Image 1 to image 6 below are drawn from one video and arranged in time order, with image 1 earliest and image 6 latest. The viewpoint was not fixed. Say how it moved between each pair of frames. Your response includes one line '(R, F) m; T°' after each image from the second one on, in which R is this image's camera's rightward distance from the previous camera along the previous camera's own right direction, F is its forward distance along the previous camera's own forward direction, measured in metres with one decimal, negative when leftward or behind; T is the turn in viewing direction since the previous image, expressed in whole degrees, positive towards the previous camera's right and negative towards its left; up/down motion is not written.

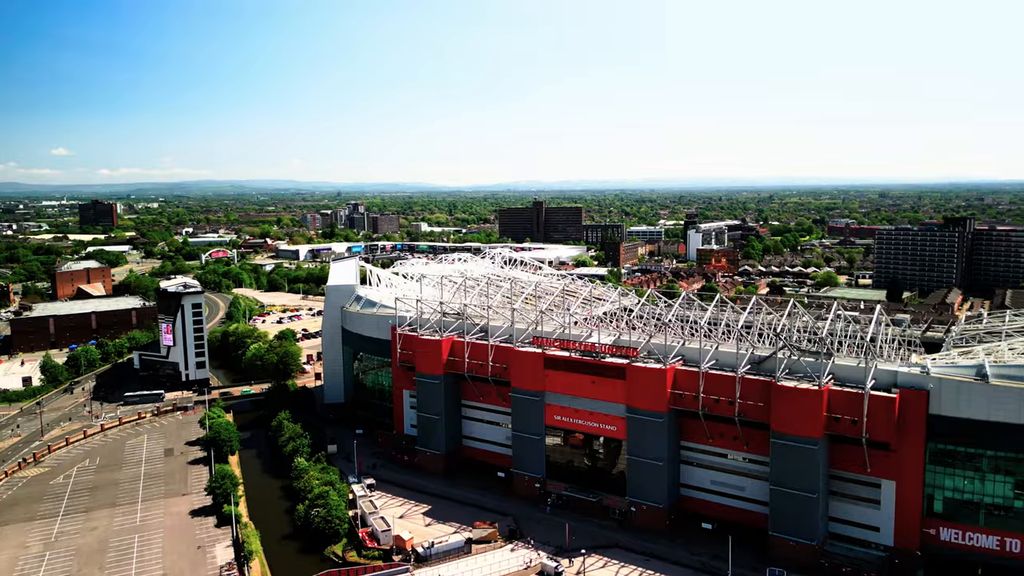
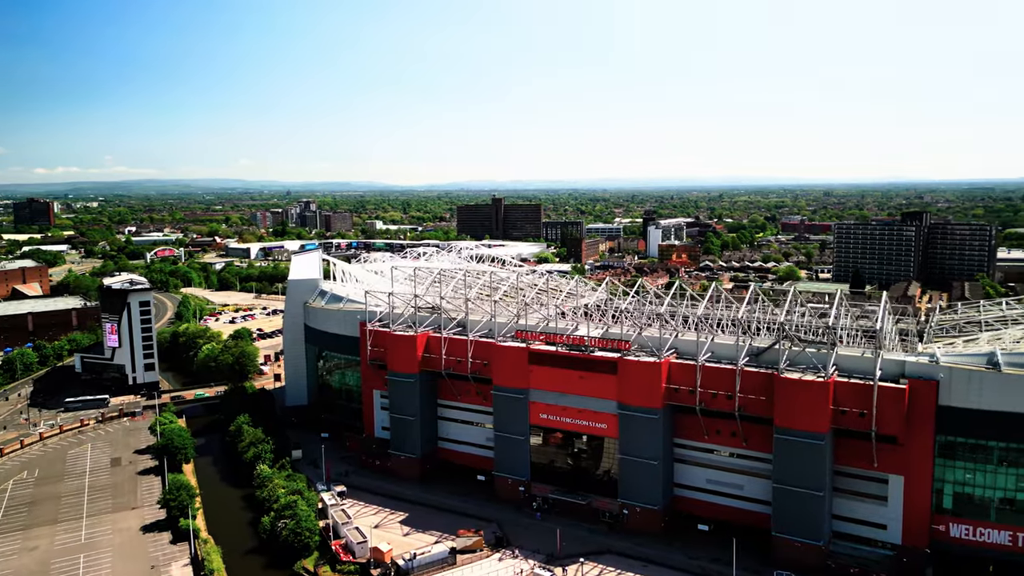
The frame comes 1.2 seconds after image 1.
(-1.2, +2.1) m; +4°
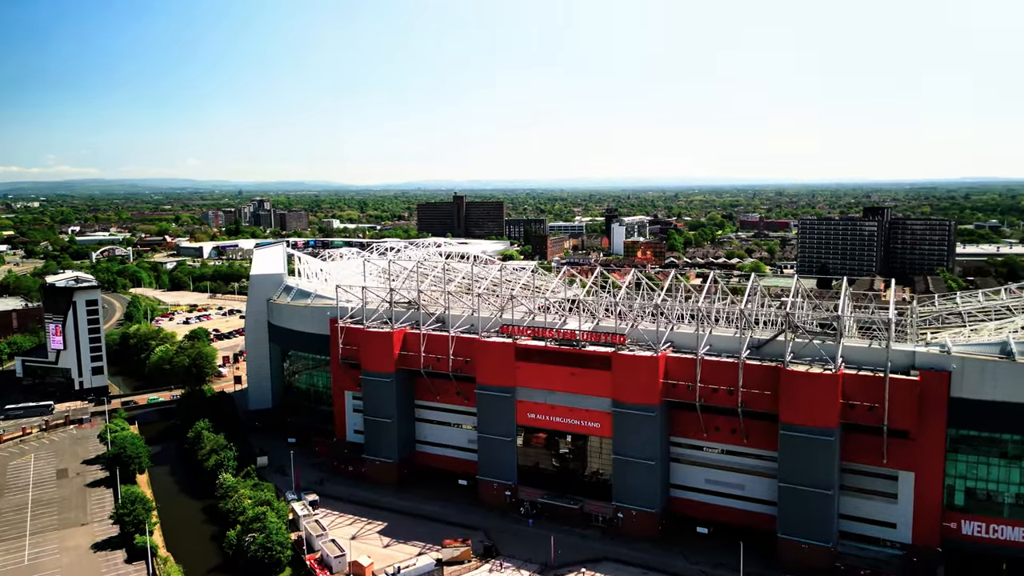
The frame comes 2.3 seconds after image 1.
(-1.1, +1.9) m; +3°
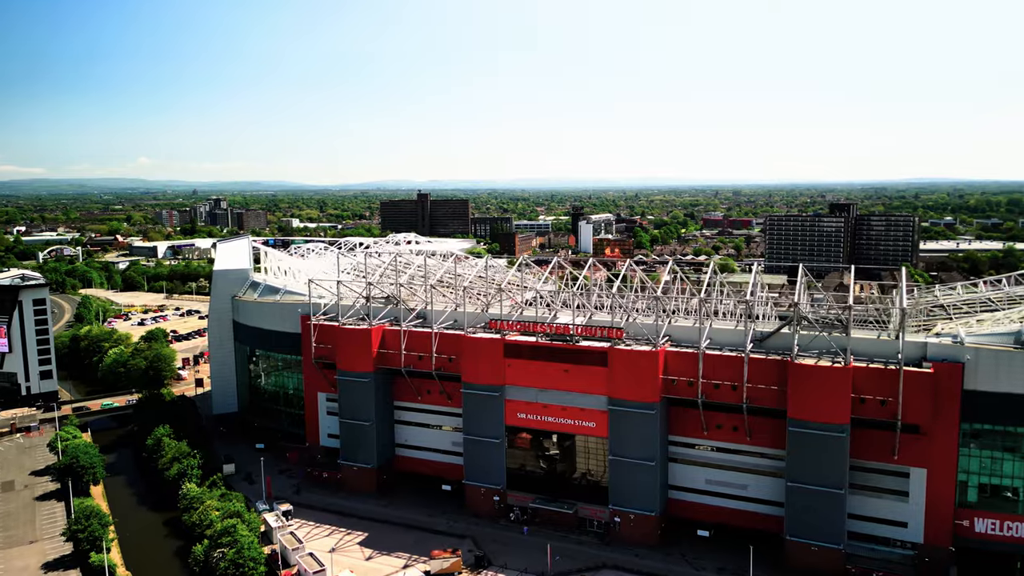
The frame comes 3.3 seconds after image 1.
(-1.1, +1.7) m; +3°
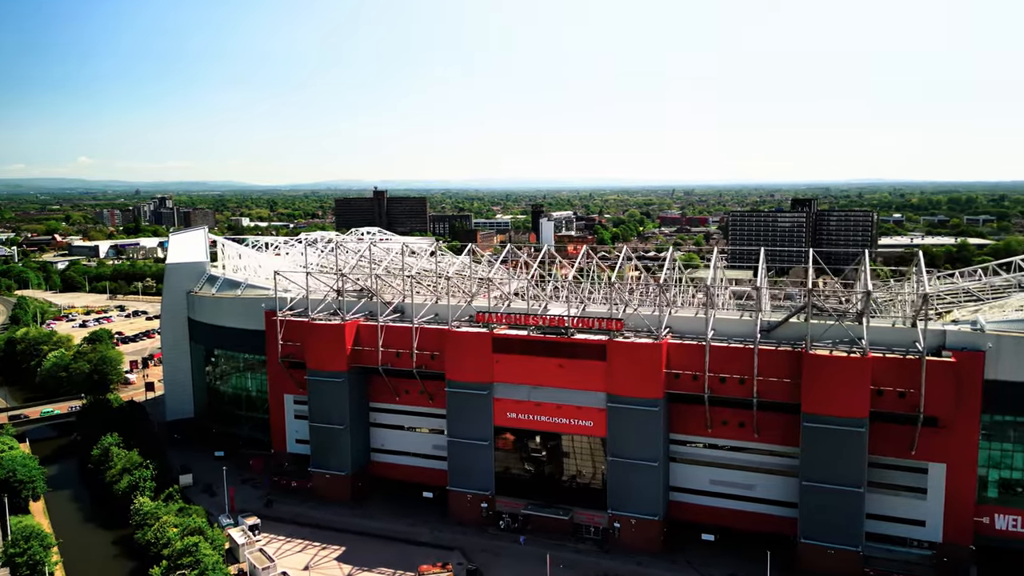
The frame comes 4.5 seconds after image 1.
(-1.3, +2.1) m; +4°
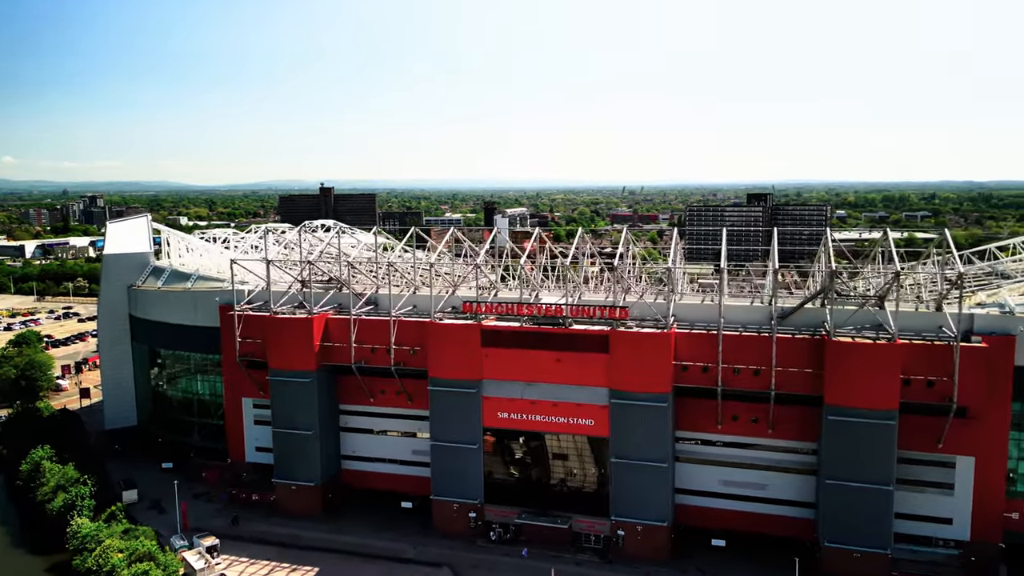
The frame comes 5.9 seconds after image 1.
(-1.5, +2.4) m; +4°
